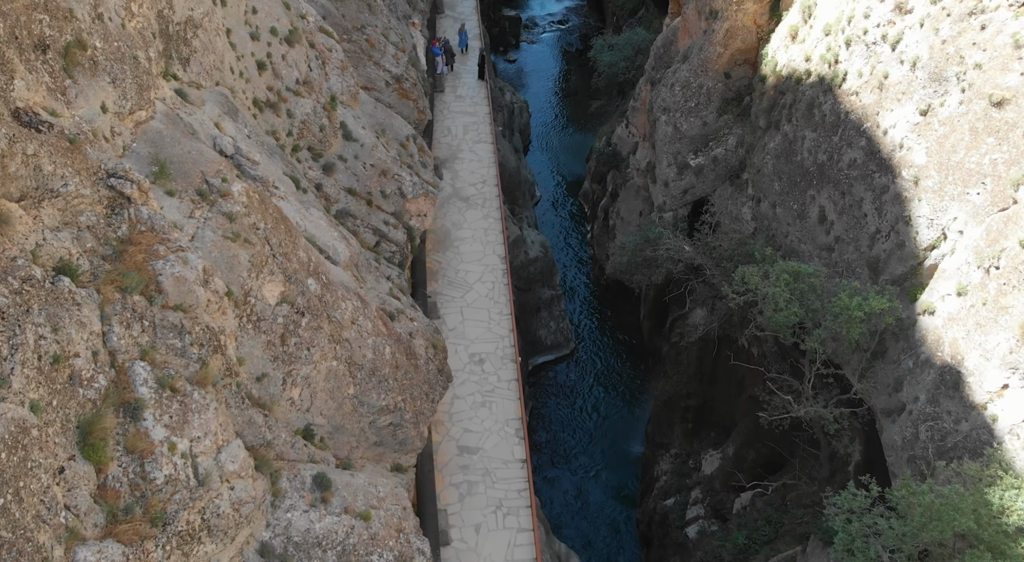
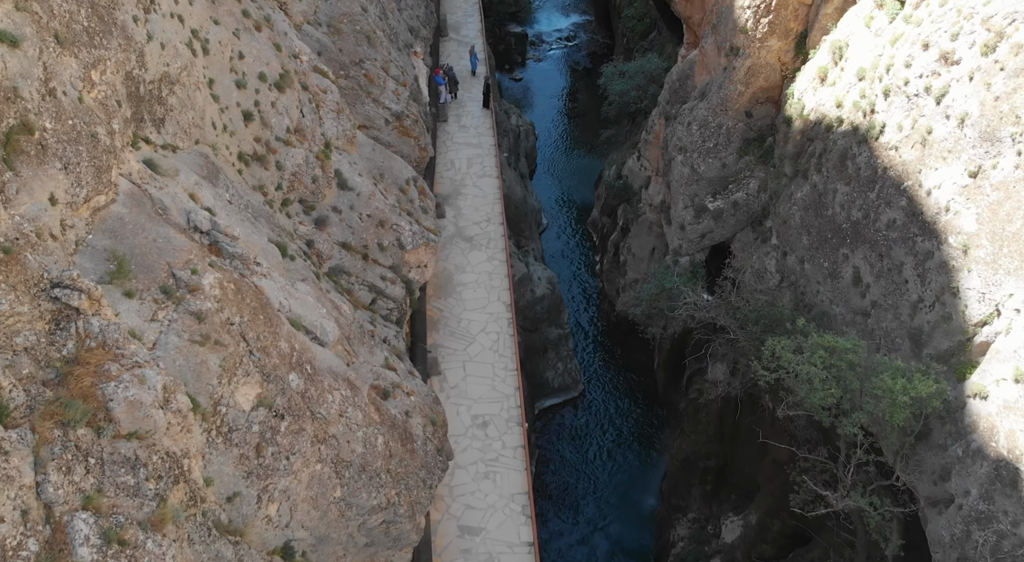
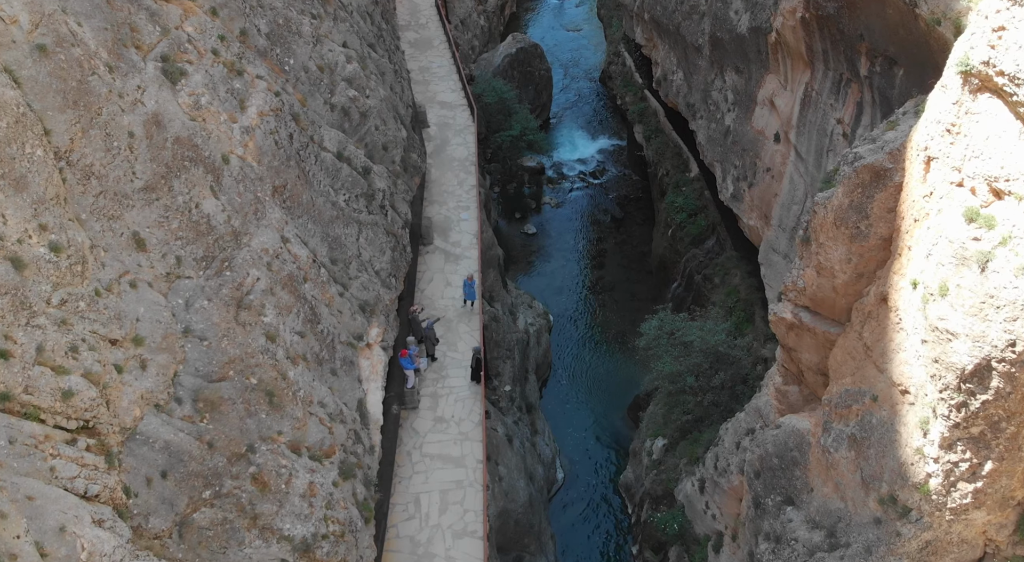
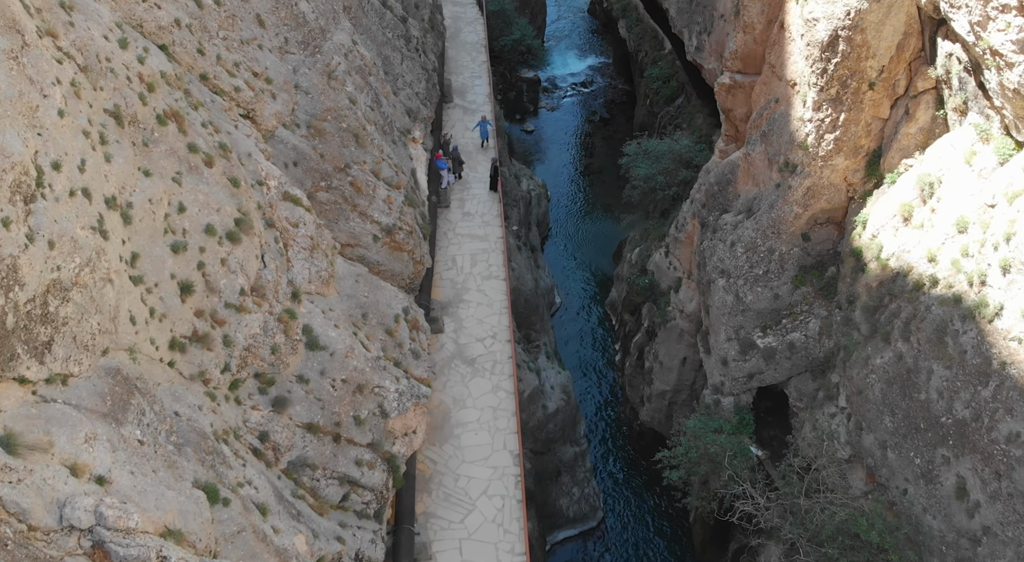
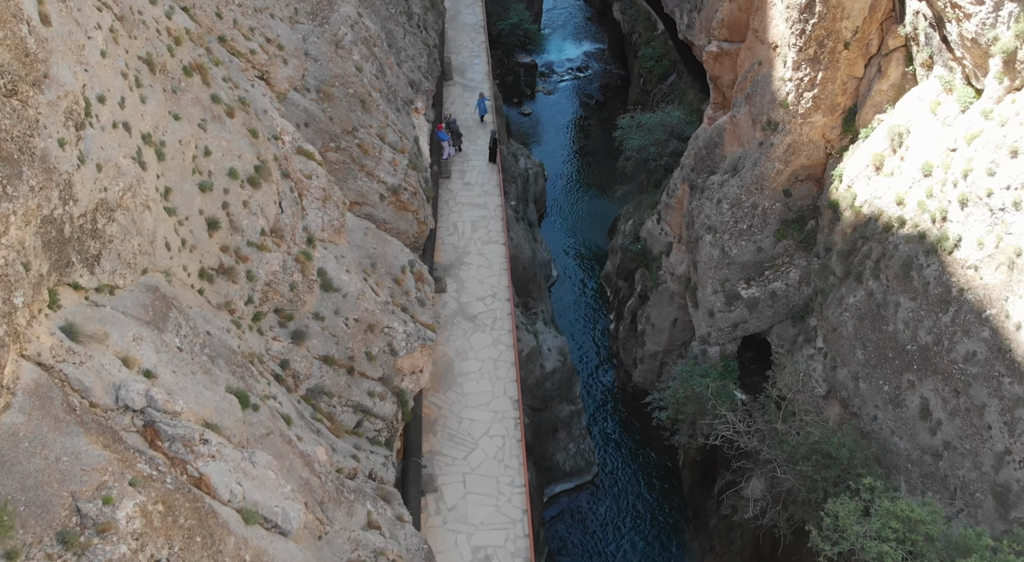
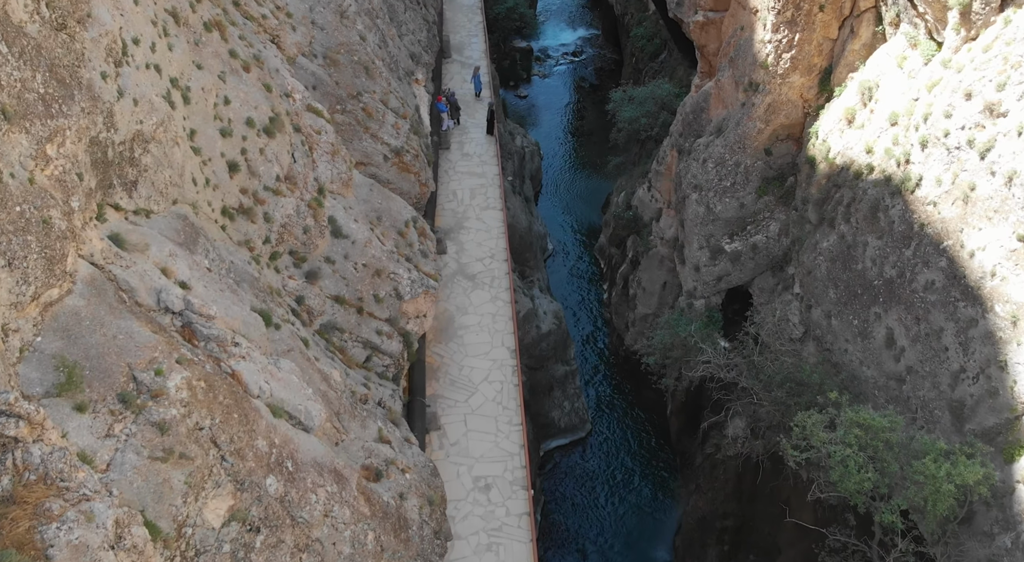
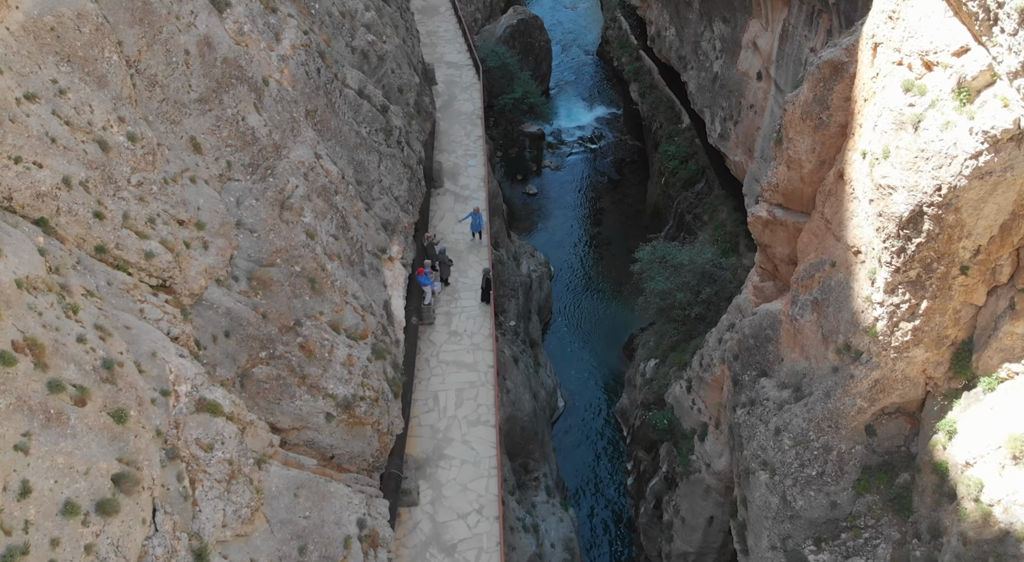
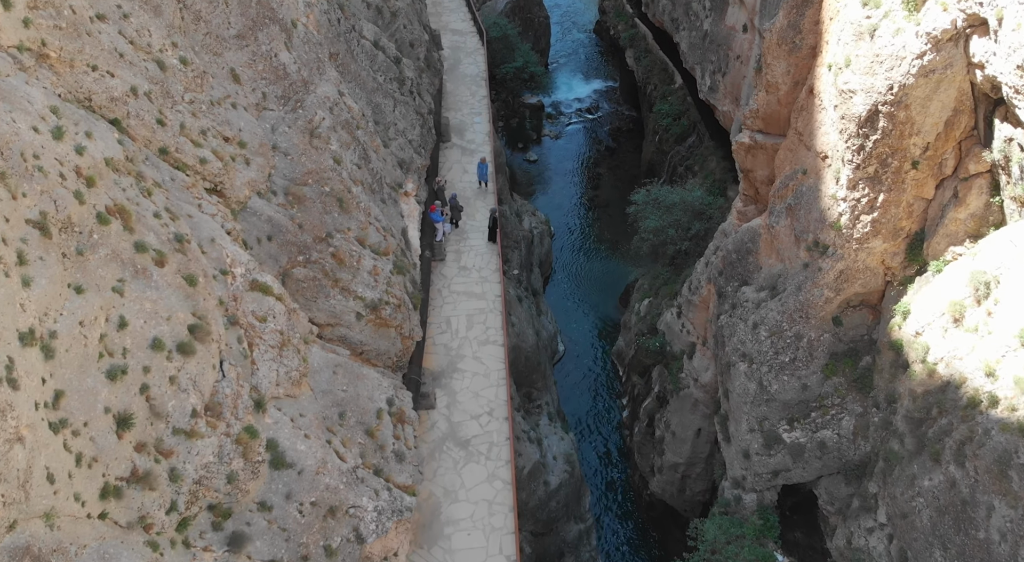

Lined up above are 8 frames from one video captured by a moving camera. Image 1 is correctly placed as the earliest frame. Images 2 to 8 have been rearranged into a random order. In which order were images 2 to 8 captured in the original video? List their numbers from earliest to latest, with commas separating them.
2, 6, 5, 4, 8, 7, 3
